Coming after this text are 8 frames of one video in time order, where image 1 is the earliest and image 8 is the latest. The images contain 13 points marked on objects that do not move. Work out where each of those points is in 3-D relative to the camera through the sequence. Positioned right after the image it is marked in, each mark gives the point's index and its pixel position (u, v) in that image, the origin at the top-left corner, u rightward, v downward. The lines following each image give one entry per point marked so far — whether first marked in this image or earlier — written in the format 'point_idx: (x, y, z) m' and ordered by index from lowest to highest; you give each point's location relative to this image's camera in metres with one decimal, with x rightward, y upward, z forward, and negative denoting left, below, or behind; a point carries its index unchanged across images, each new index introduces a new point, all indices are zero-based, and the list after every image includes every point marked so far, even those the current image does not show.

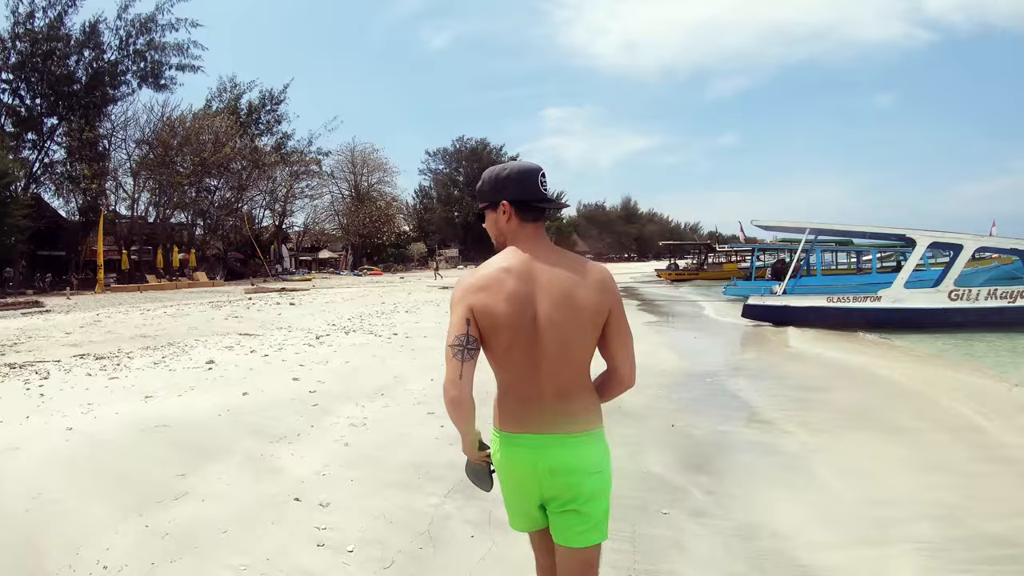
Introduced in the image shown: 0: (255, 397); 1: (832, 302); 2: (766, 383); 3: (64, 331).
0: (-2.7, -1.2, +6.8) m
1: (+7.7, -0.4, +15.4) m
2: (+2.9, -1.1, +7.0) m
3: (-8.6, -0.8, +11.9) m
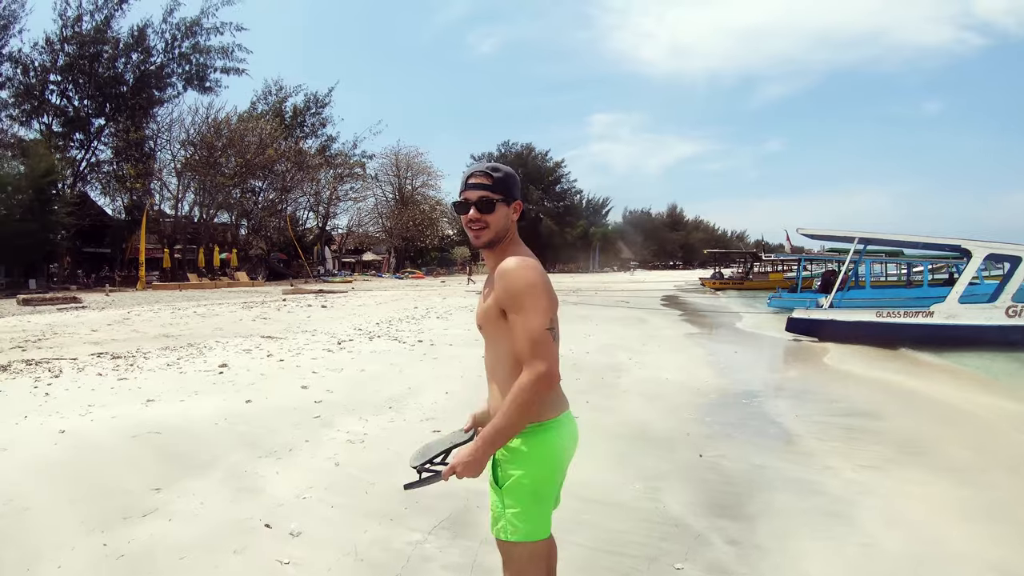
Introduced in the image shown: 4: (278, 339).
0: (-2.6, -1.2, +6.5) m
1: (+8.4, -0.7, +14.4) m
2: (+3.0, -1.2, +6.3) m
3: (-8.1, -0.8, +11.9) m
4: (-4.2, -0.9, +11.5) m
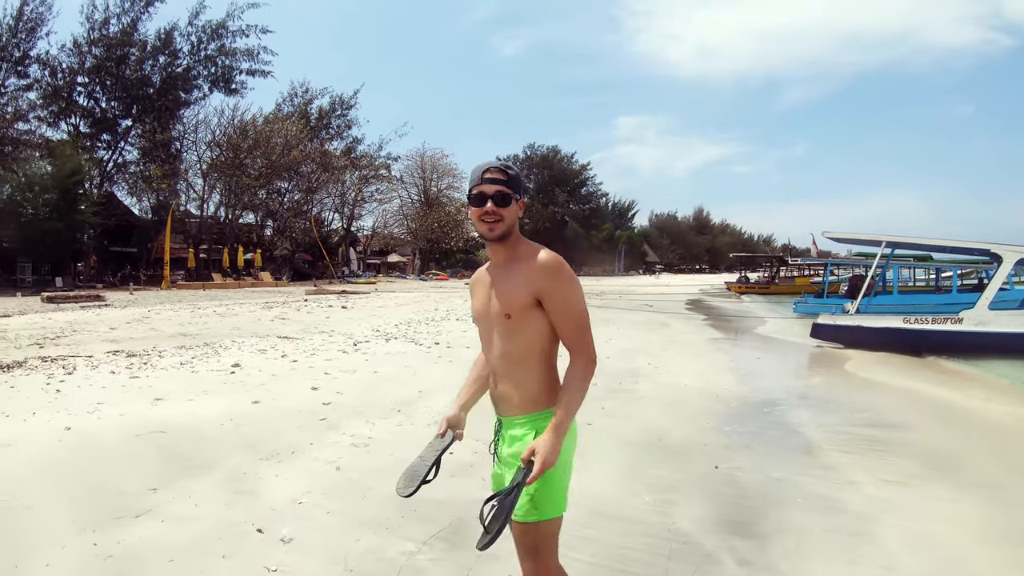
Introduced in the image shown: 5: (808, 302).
0: (-2.5, -1.2, +6.4) m
1: (+8.7, -0.8, +13.9) m
2: (+3.1, -1.3, +6.0) m
3: (-7.8, -0.8, +12.0) m
4: (-3.9, -0.9, +11.5) m
5: (+8.7, -0.4, +18.7) m
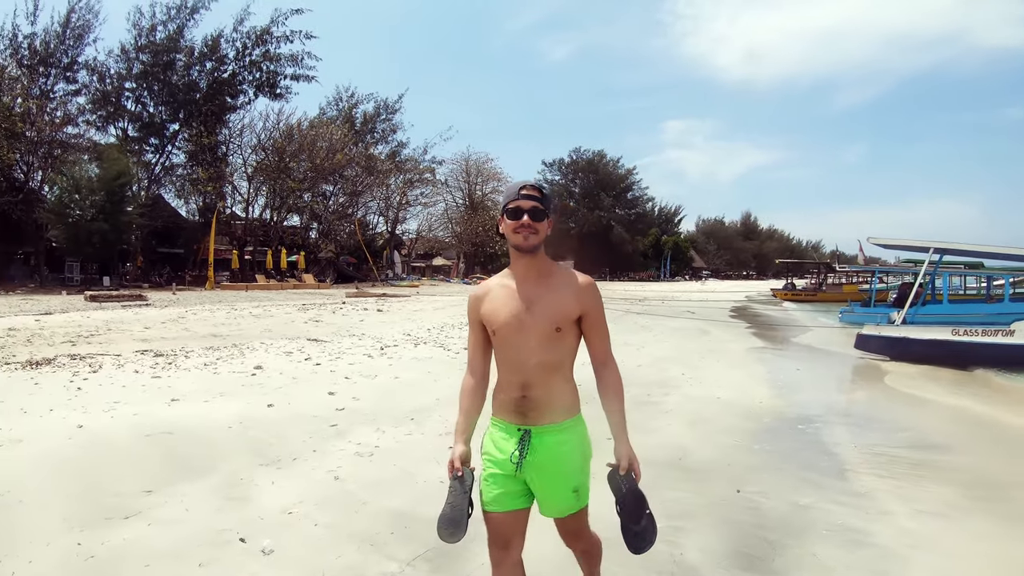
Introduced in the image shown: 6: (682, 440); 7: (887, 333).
0: (-2.4, -1.2, +6.3) m
1: (+9.4, -1.0, +12.9) m
2: (+3.2, -1.3, +5.5) m
3: (-7.3, -0.7, +12.2) m
4: (-3.4, -0.9, +11.4) m
5: (+9.7, -0.6, +17.7) m
6: (+1.4, -1.2, +5.1) m
7: (+7.5, -0.9, +12.9) m
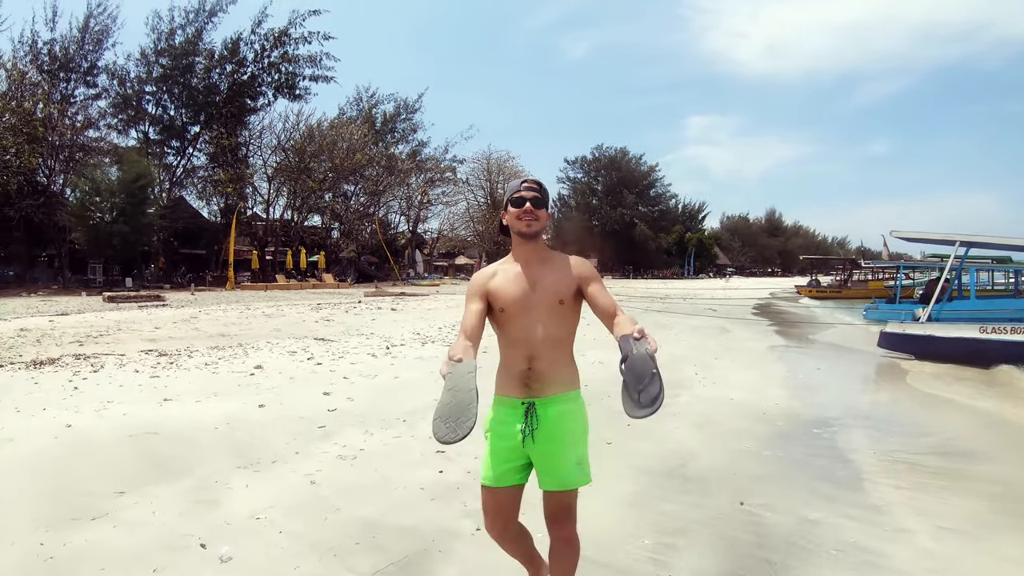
0: (-2.4, -1.2, +6.1) m
1: (+9.6, -0.9, +12.3) m
2: (+3.2, -1.3, +5.1) m
3: (-7.0, -0.7, +12.2) m
4: (-3.2, -0.9, +11.3) m
5: (+10.1, -0.5, +17.0) m
6: (+1.3, -1.2, +4.8) m
7: (+7.7, -0.8, +12.3) m
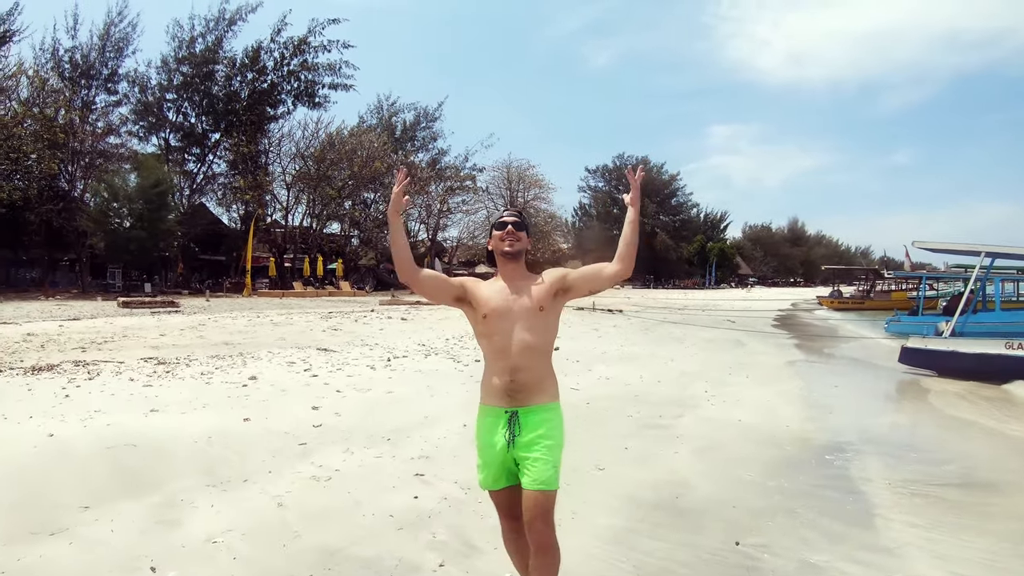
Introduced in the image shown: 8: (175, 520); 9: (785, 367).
0: (-2.4, -1.3, +5.9) m
1: (+9.8, -1.1, +11.7) m
2: (+3.1, -1.4, +4.7) m
3: (-6.9, -0.9, +12.2) m
4: (-3.1, -1.1, +11.1) m
5: (+10.4, -0.9, +16.4) m
6: (+1.2, -1.3, +4.4) m
7: (+7.9, -1.1, +11.7) m
8: (-2.2, -1.5, +4.0) m
9: (+4.7, -1.4, +10.6) m
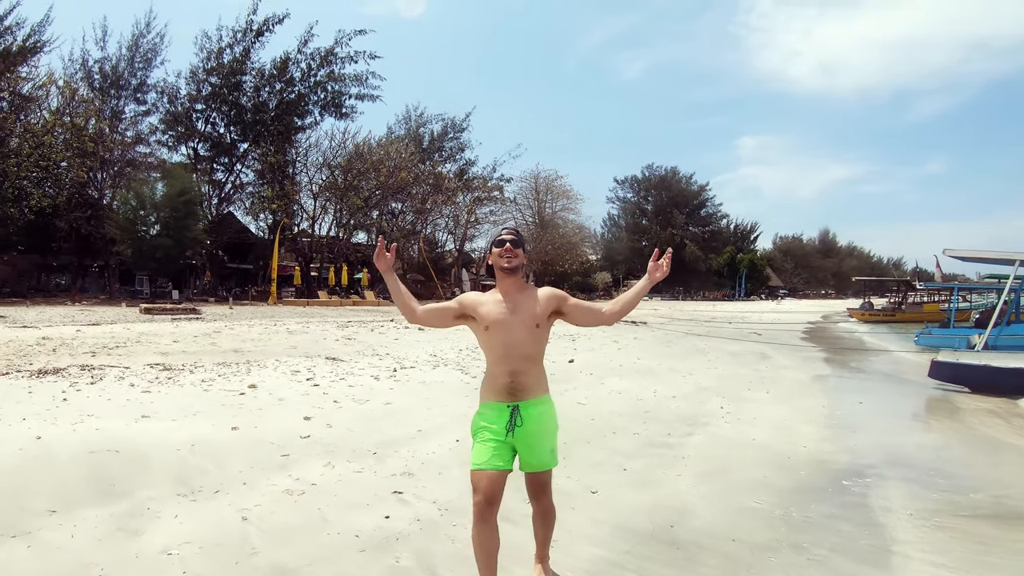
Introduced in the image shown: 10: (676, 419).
0: (-2.5, -1.3, +5.6) m
1: (+10.0, -1.4, +10.9) m
2: (+3.0, -1.5, +4.2) m
3: (-6.6, -1.0, +12.2) m
4: (-2.9, -1.2, +10.9) m
5: (+10.9, -1.2, +15.6) m
6: (+1.1, -1.4, +4.1) m
7: (+8.1, -1.3, +11.1) m
8: (-2.3, -1.5, +3.8) m
9: (+4.9, -1.5, +10.1) m
10: (+1.7, -1.4, +6.6) m
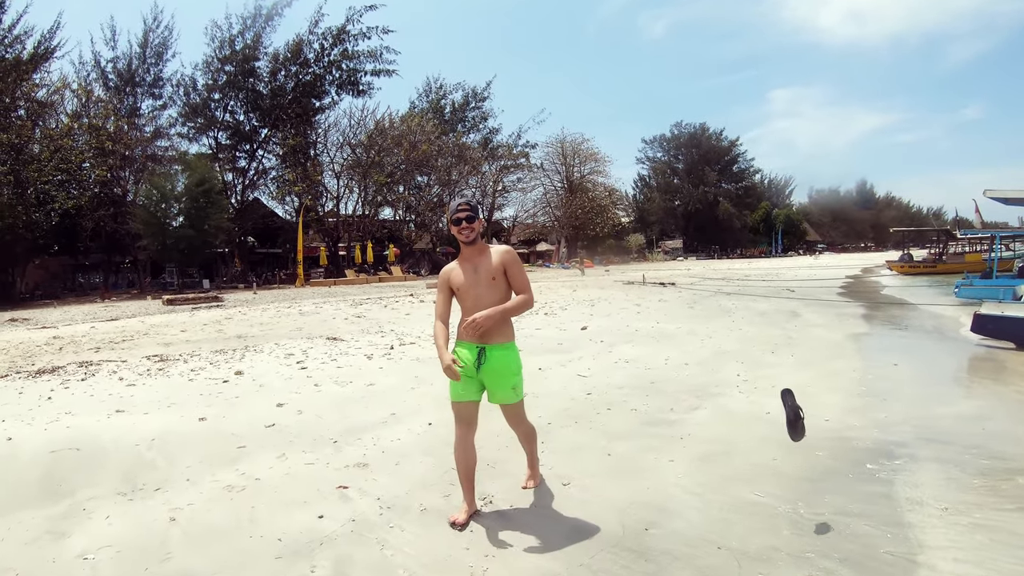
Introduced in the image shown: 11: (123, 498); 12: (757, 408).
0: (-2.6, -1.2, +5.3) m
1: (+10.1, -0.3, +9.8) m
2: (+2.8, -1.1, +3.5) m
3: (-6.4, -0.7, +12.0) m
4: (-2.8, -0.8, +10.6) m
5: (+11.3, +0.1, +14.4) m
6: (+0.9, -1.1, +3.5) m
7: (+8.3, -0.4, +10.0) m
8: (-2.5, -1.5, +3.4) m
9: (+5.0, -0.8, +9.3) m
10: (+1.6, -1.0, +5.9) m
11: (-2.5, -1.4, +3.9) m
12: (+2.1, -1.0, +5.2) m
